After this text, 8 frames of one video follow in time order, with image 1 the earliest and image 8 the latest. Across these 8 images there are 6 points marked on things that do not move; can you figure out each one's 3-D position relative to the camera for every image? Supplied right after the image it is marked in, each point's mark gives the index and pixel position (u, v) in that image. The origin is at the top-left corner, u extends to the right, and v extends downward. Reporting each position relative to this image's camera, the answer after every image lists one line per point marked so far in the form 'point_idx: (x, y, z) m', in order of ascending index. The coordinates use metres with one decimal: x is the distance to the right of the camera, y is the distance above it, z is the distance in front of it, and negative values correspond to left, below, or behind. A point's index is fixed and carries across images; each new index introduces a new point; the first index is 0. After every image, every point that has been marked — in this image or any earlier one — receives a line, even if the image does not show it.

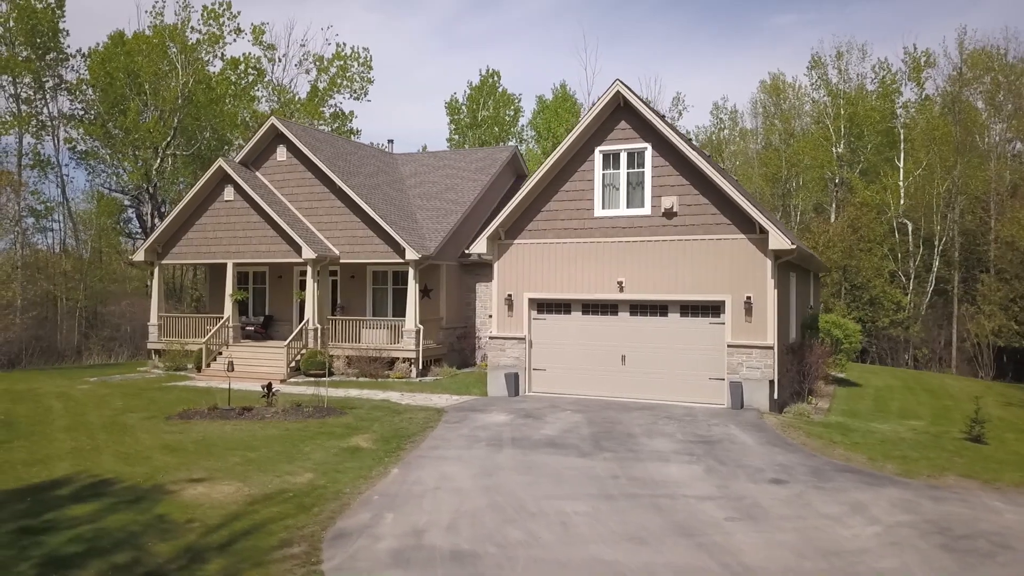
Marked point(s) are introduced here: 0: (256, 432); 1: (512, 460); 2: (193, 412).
0: (-4.7, -2.7, +14.9) m
1: (0.0, -2.8, +13.1) m
2: (-6.4, -2.5, +16.3) m
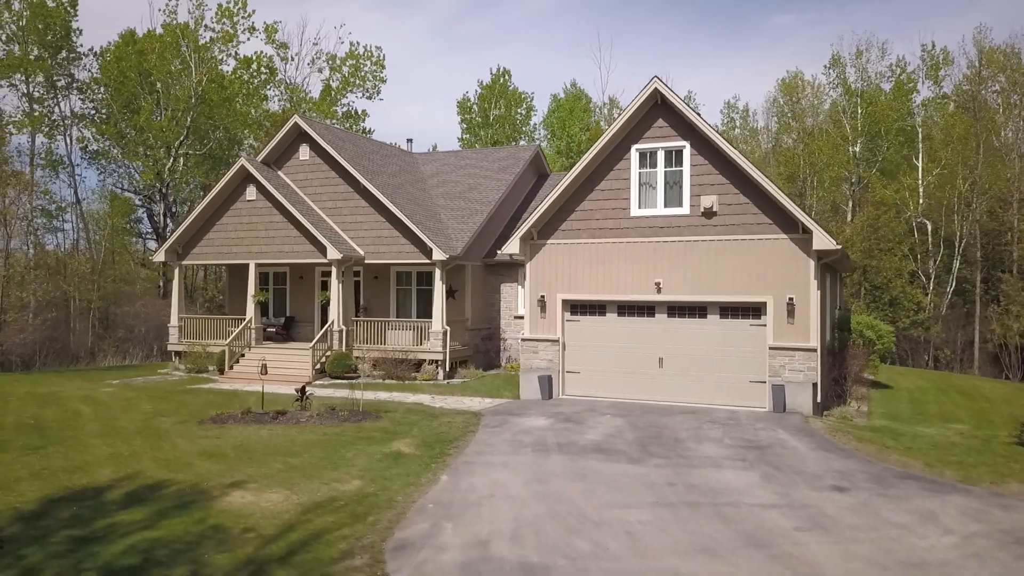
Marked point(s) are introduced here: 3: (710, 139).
0: (-3.9, -2.7, +14.5) m
1: (+0.8, -2.8, +12.7) m
2: (-5.6, -2.5, +16.0) m
3: (+4.2, +3.2, +17.3) m
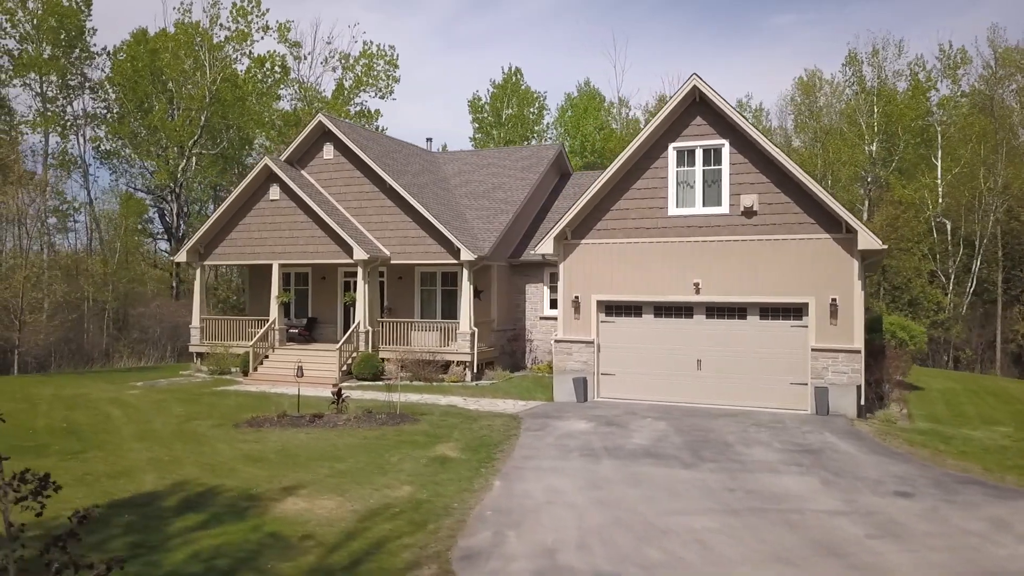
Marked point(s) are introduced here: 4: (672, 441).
0: (-3.1, -2.7, +14.3) m
1: (+1.6, -2.8, +12.5) m
2: (-4.8, -2.6, +15.7) m
3: (+5.0, +3.2, +17.0) m
4: (+2.9, -2.7, +14.4) m
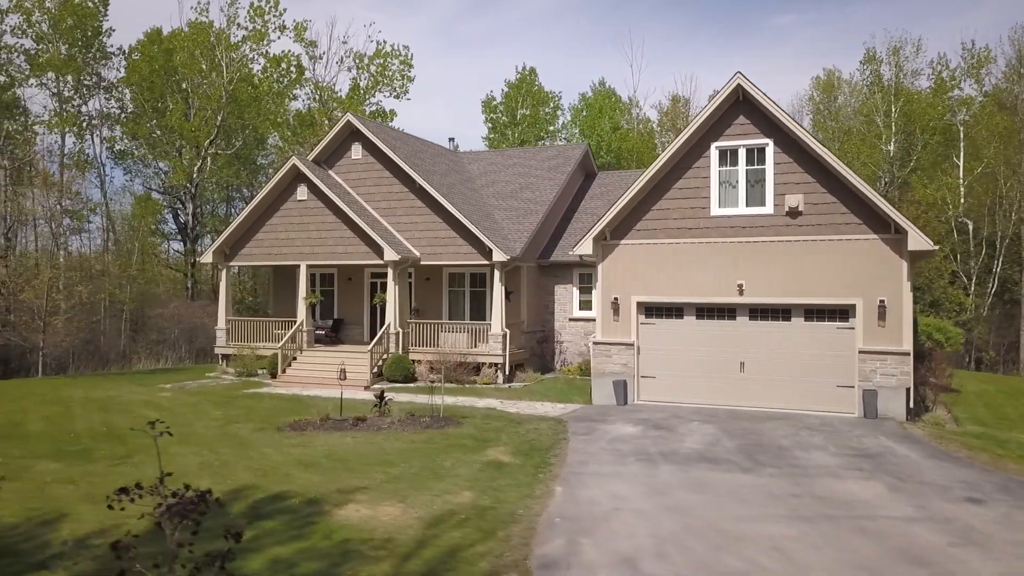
0: (-2.2, -2.7, +14.0) m
1: (+2.5, -2.9, +12.2) m
2: (-4.0, -2.6, +15.5) m
3: (+5.9, +3.2, +16.8) m
4: (+3.8, -2.8, +14.2) m
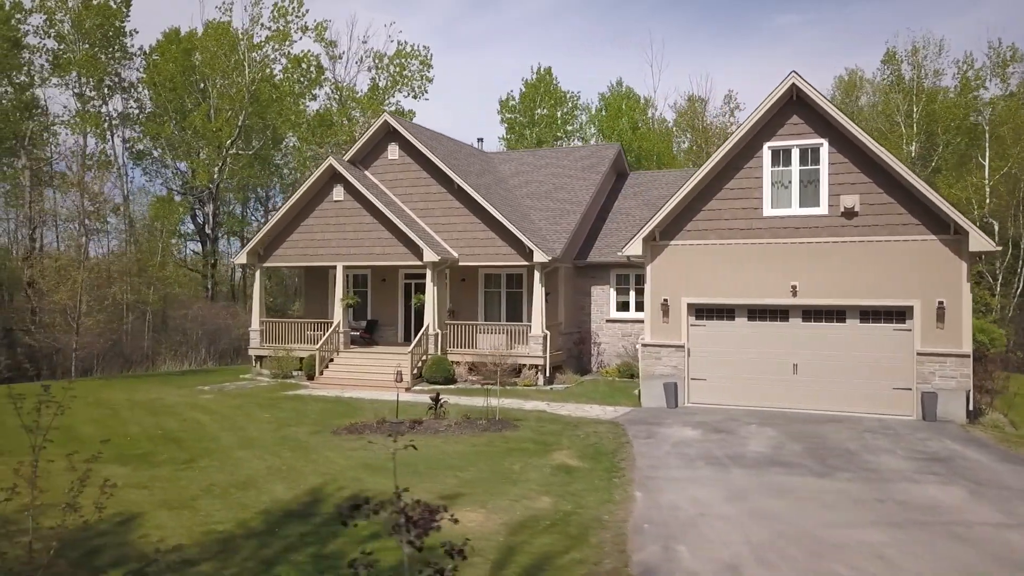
0: (-1.1, -2.8, +13.9) m
1: (+3.6, -2.9, +12.1) m
2: (-2.9, -2.6, +15.3) m
3: (+7.0, +3.1, +16.6) m
4: (+4.9, -2.8, +14.0) m
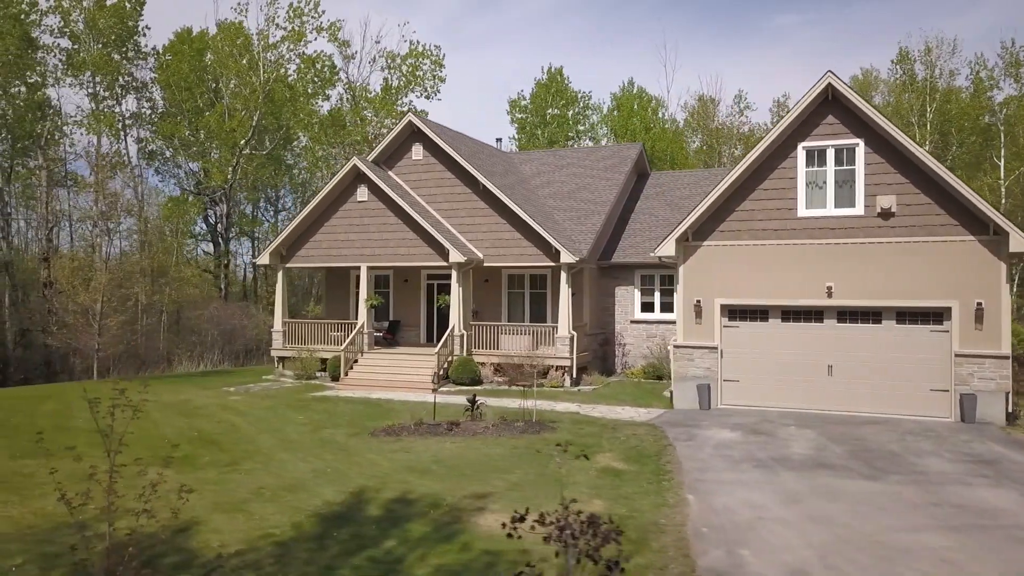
0: (-0.4, -2.8, +13.8) m
1: (+4.3, -2.9, +12.0) m
2: (-2.1, -2.6, +15.2) m
3: (+7.7, +3.1, +16.5) m
4: (+5.6, -2.8, +13.9) m
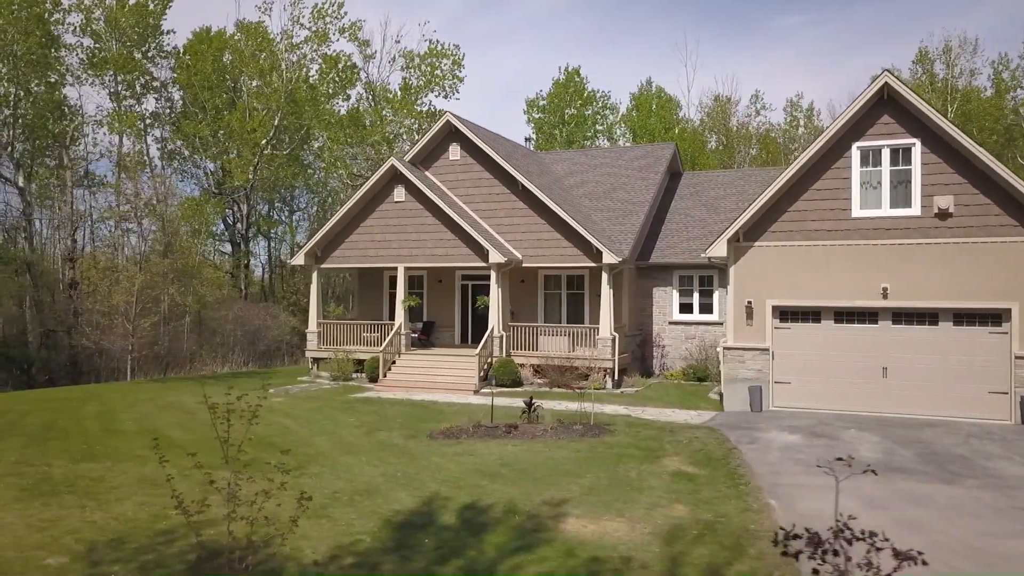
0: (+0.7, -2.8, +13.6) m
1: (+5.4, -2.9, +11.8) m
2: (-1.0, -2.7, +15.0) m
3: (+8.8, +3.1, +16.4) m
4: (+6.7, -2.8, +13.7) m
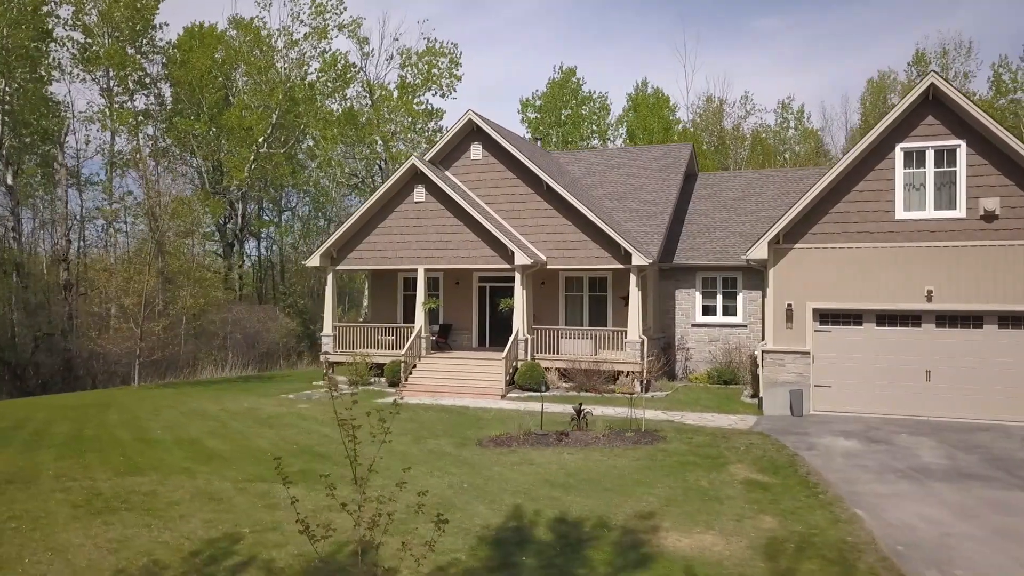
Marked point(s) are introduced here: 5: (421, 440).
0: (+1.7, -2.9, +13.2) m
1: (+6.4, -3.0, +11.6) m
2: (-0.1, -2.7, +14.6) m
3: (+9.7, +3.0, +16.2) m
4: (+7.6, -2.9, +13.6) m
5: (-1.7, -2.8, +14.7) m
